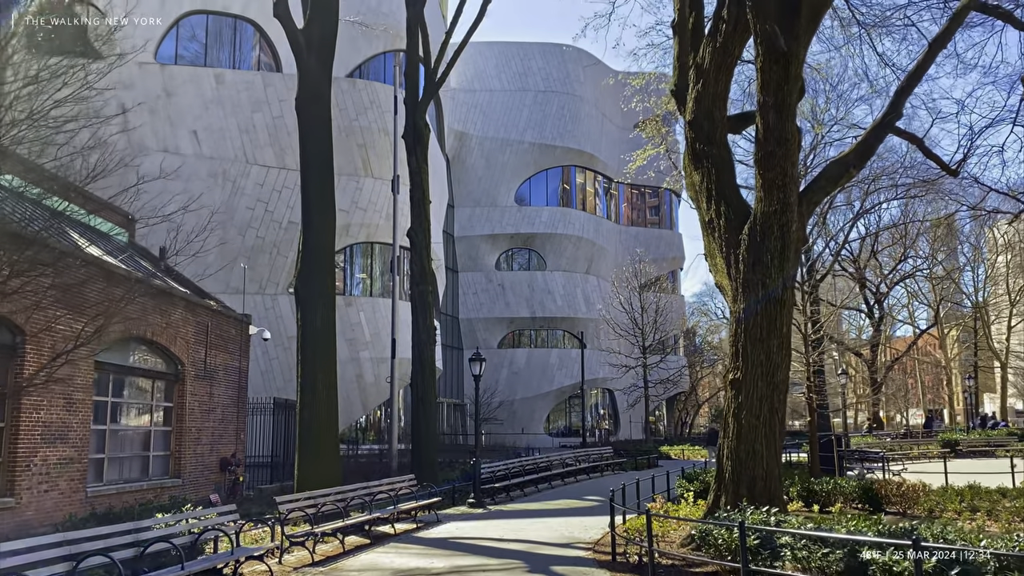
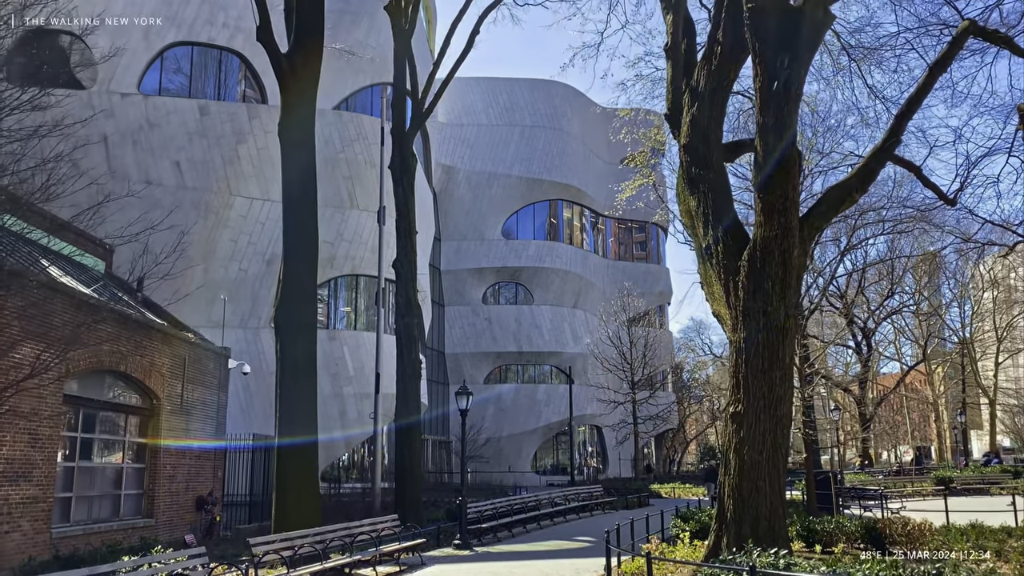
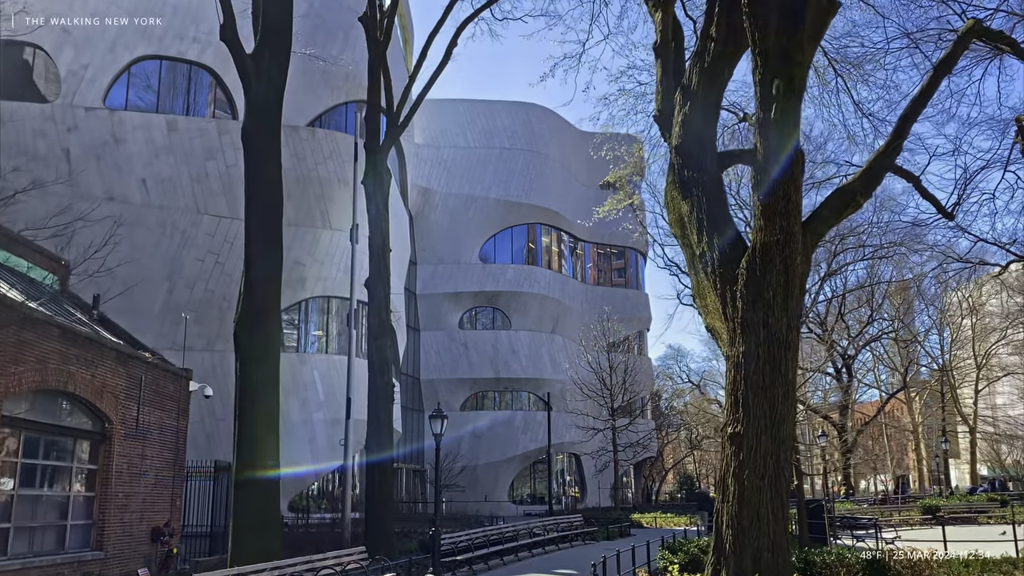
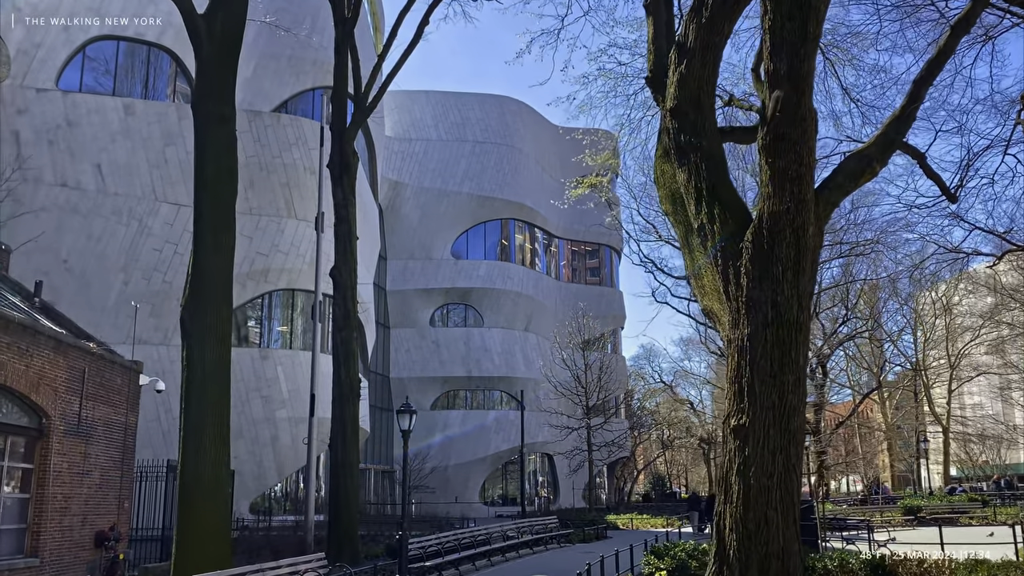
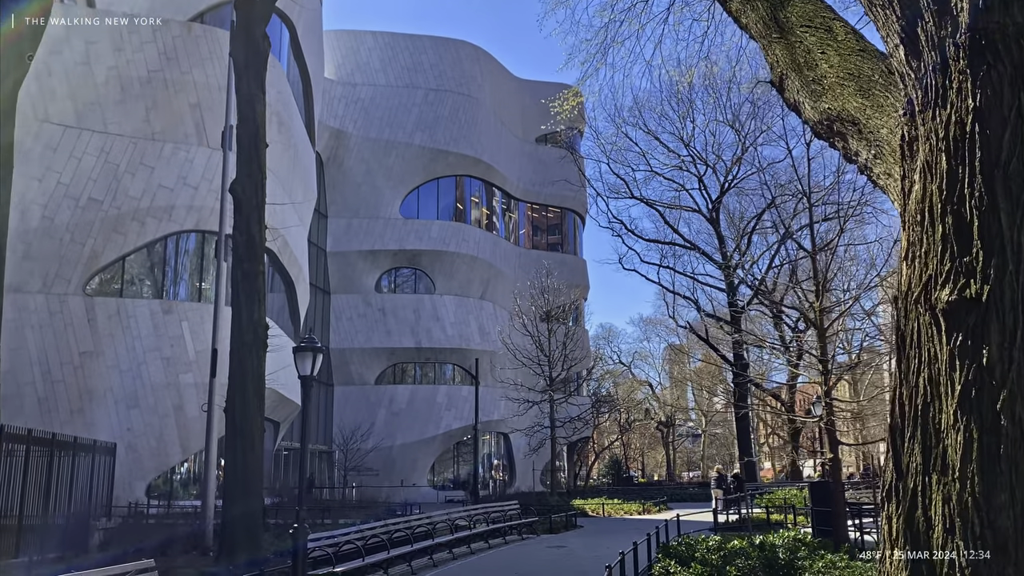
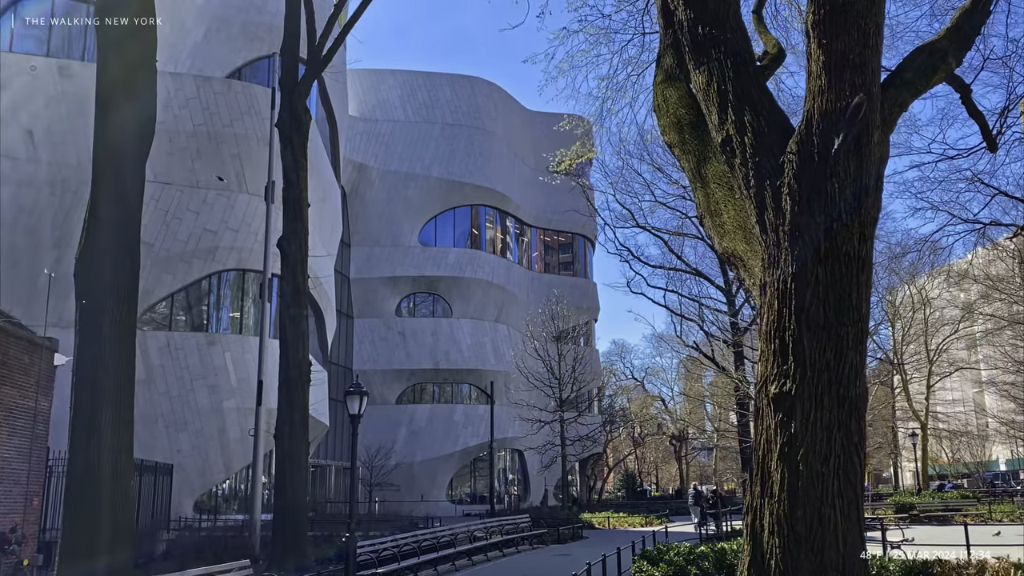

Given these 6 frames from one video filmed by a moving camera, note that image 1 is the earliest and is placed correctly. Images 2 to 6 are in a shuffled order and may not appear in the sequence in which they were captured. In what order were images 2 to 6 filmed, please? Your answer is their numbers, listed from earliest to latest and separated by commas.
2, 3, 4, 6, 5
